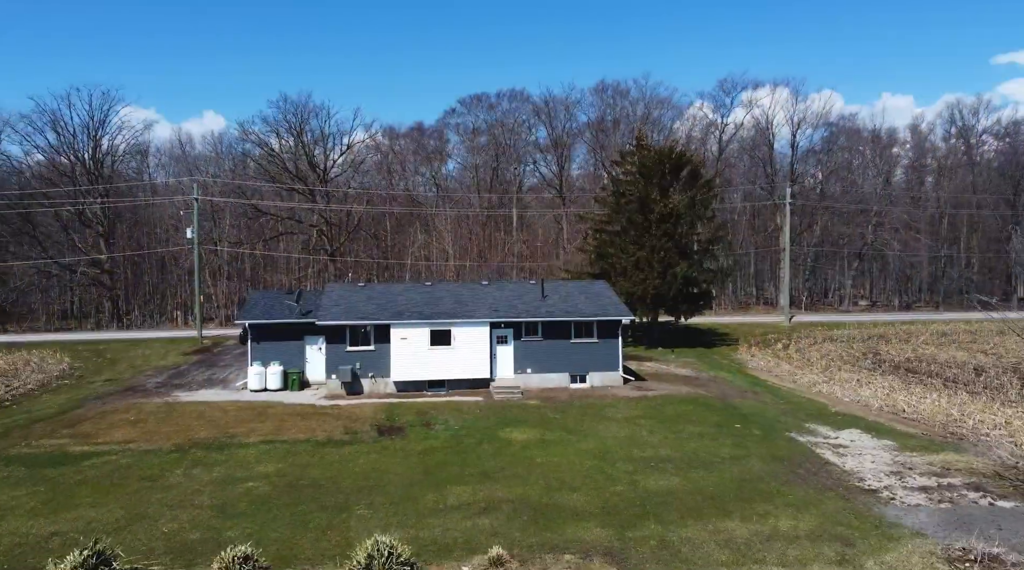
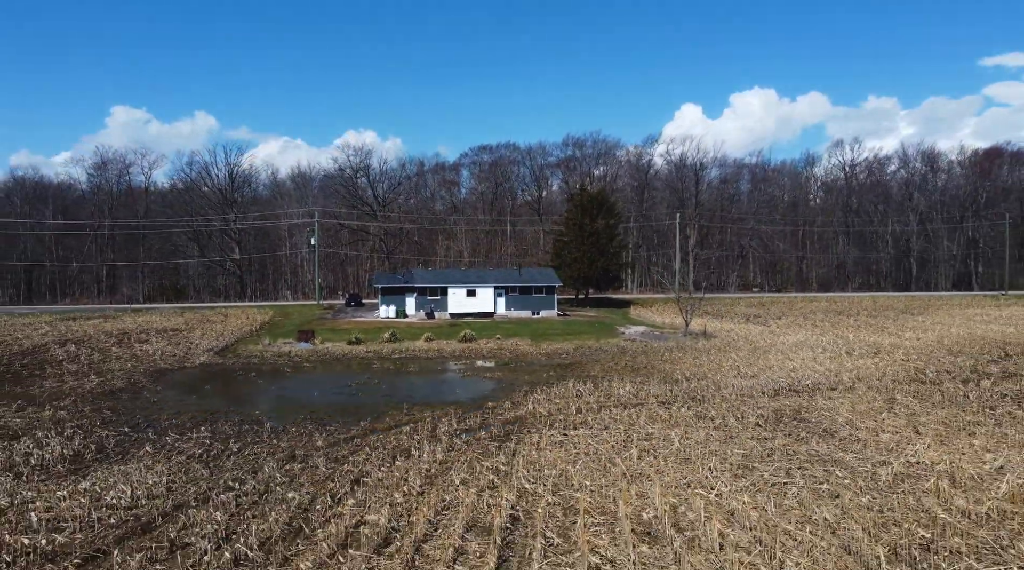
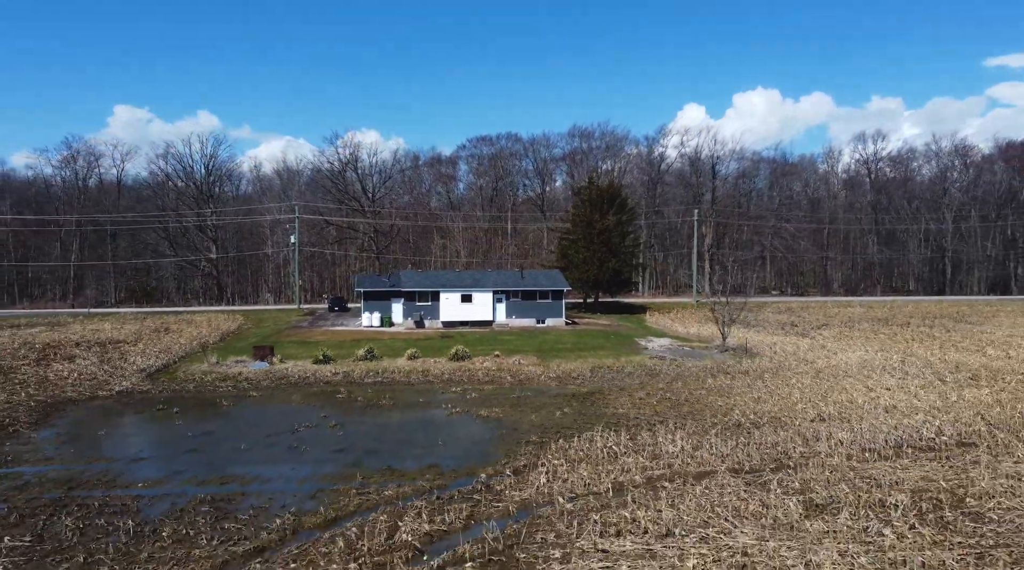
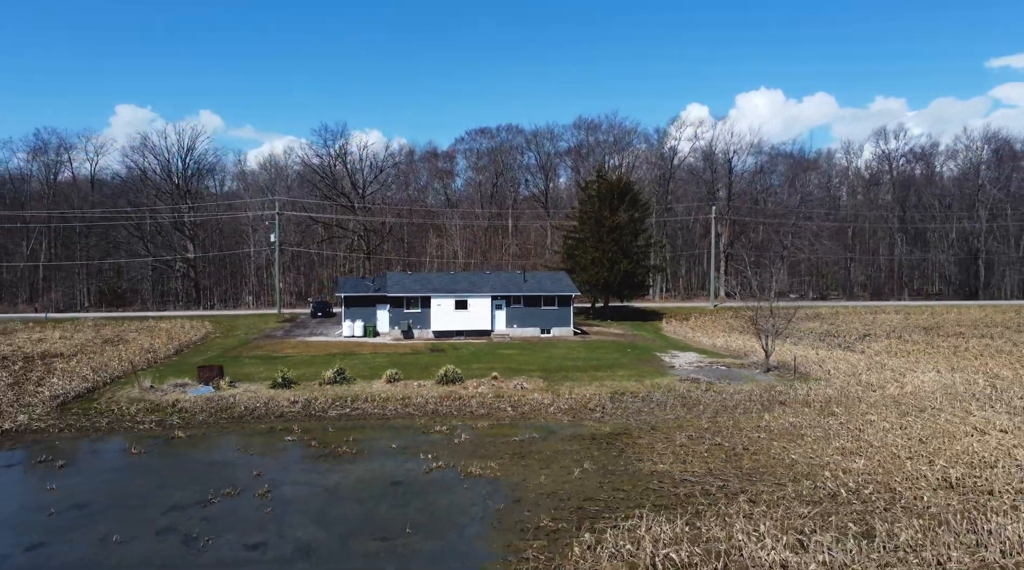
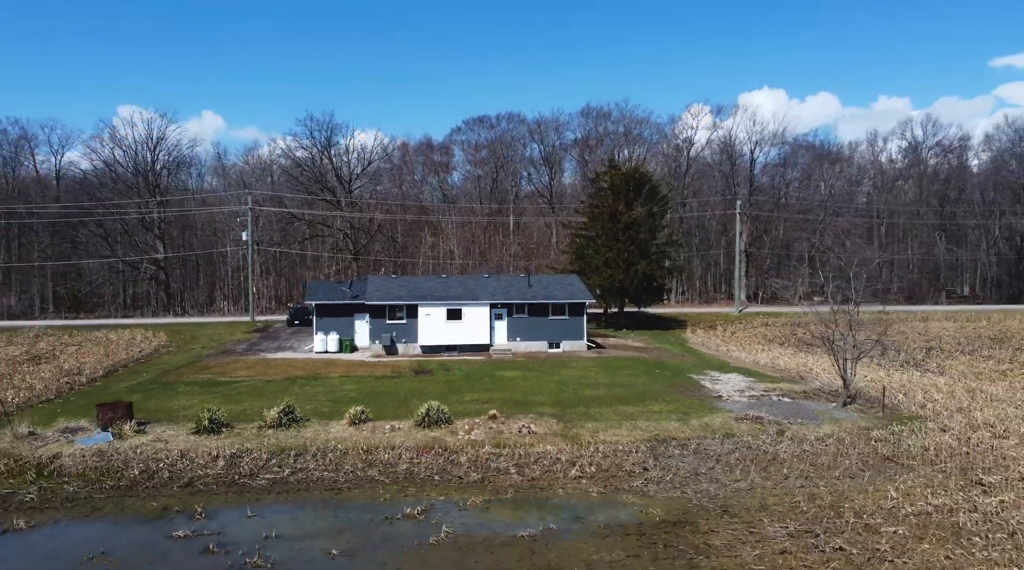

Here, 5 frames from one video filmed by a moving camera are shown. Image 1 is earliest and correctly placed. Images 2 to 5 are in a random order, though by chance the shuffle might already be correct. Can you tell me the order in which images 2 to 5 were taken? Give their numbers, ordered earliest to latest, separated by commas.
5, 4, 3, 2
